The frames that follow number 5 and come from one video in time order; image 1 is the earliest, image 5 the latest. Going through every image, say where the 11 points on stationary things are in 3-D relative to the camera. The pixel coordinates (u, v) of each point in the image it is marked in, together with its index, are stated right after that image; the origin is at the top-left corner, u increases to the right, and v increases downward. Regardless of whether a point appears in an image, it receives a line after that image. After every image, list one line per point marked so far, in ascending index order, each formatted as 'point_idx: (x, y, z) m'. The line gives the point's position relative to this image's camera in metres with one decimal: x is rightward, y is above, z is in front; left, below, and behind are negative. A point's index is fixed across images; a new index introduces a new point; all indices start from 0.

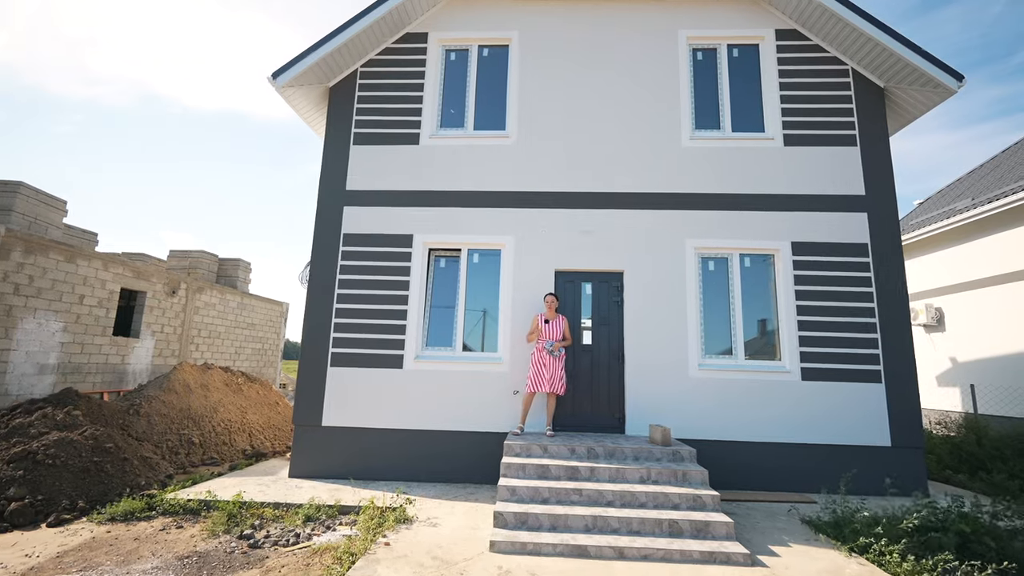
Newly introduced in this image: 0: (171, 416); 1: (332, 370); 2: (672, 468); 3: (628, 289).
0: (-5.4, -2.0, +7.3) m
1: (-2.5, -1.1, +6.5) m
2: (+1.6, -1.8, +4.8) m
3: (+1.6, 0.0, +6.4) m
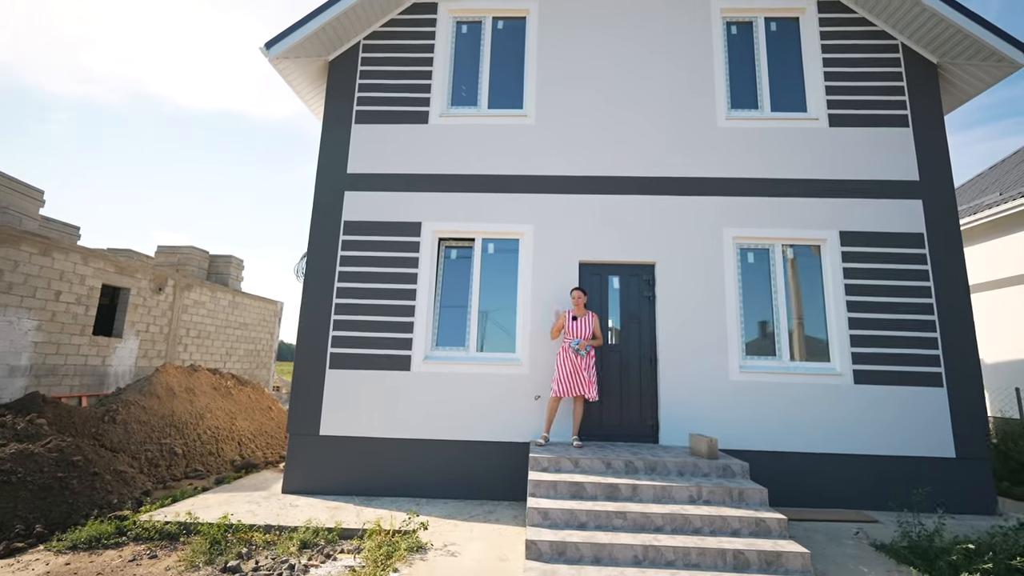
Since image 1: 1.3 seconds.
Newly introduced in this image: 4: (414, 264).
0: (-5.1, -1.9, +6.7) m
1: (-2.3, -1.1, +5.8) m
2: (+1.9, -1.8, +4.1) m
3: (+1.9, +0.1, +5.8) m
4: (-1.3, +0.3, +6.0) m
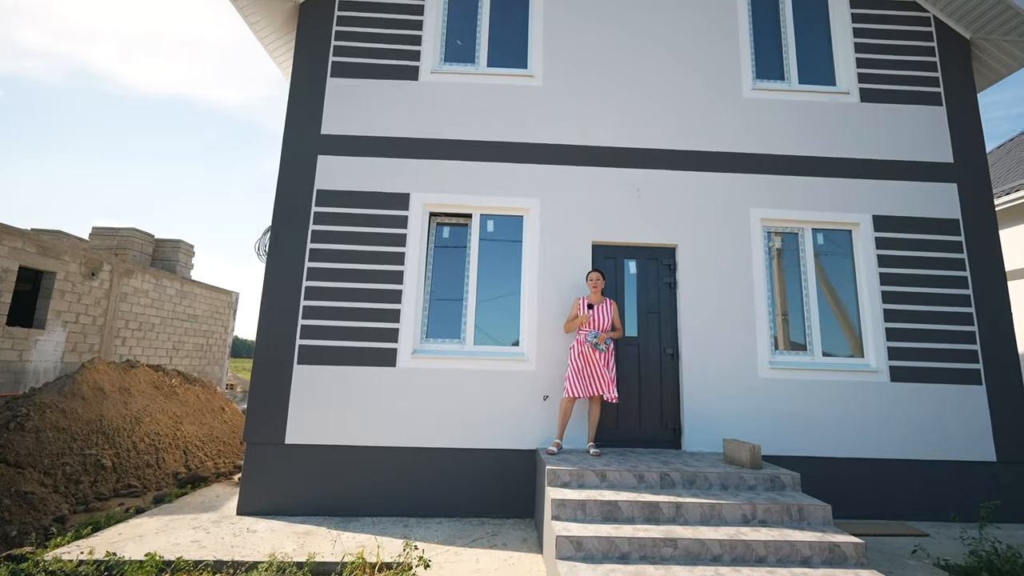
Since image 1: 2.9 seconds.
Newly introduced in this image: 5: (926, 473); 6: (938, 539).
0: (-5.2, -1.7, +5.5) m
1: (-2.2, -0.8, +4.9) m
2: (+2.0, -1.6, +3.5) m
3: (+1.9, +0.2, +5.2) m
4: (-1.2, +0.5, +5.1) m
5: (+4.3, -1.9, +4.9) m
6: (+3.8, -2.2, +4.1) m
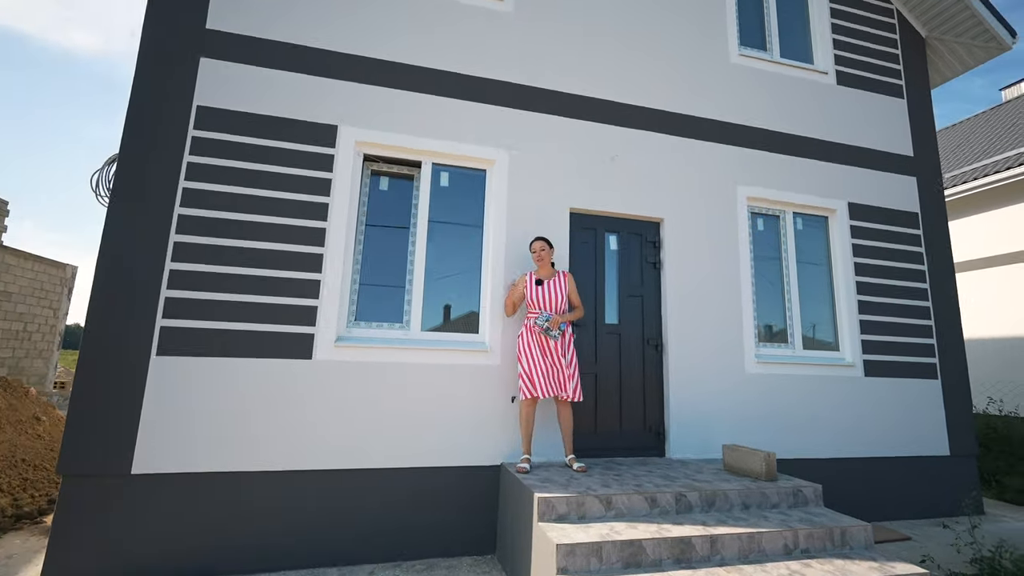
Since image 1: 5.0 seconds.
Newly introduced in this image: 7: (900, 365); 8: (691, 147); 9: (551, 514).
0: (-5.5, -1.2, +3.3) m
1: (-2.5, -0.5, +3.3) m
2: (+1.9, -1.5, +2.9) m
3: (+1.5, +0.4, +4.5) m
4: (-1.5, +0.8, +3.8) m
5: (+3.9, -1.8, +4.7) m
6: (+3.5, -2.1, +3.9) m
7: (+4.1, -0.8, +4.9) m
8: (+1.8, +1.4, +4.7) m
9: (+0.2, -1.3, +2.8) m
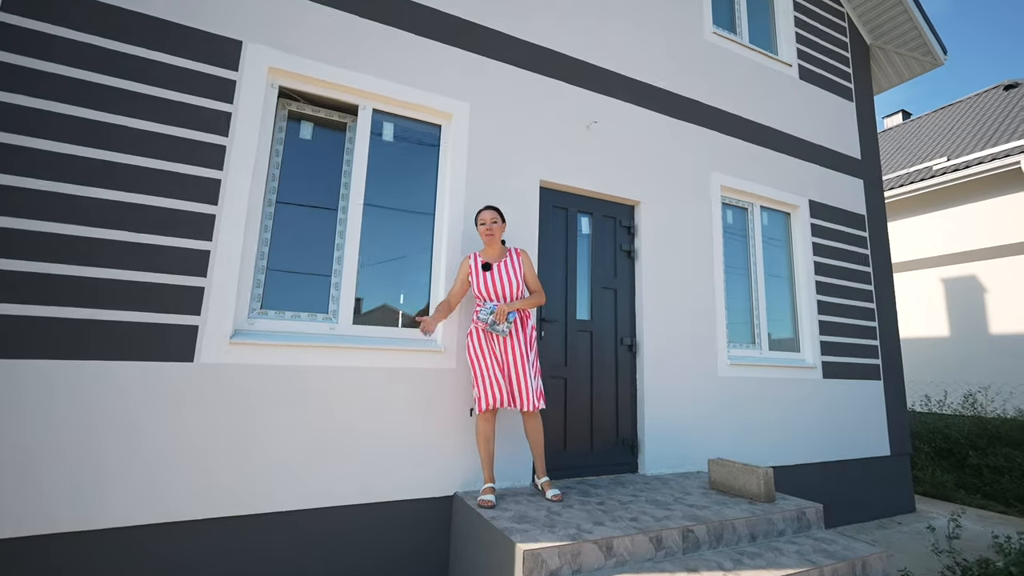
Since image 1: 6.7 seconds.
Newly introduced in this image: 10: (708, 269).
0: (-5.6, -1.0, +1.5) m
1: (-2.6, -0.4, +2.1) m
2: (+1.8, -1.4, +2.5) m
3: (+1.1, +0.5, +4.0) m
4: (-1.7, +0.9, +2.7) m
5: (+3.3, -1.8, +4.6) m
6: (+3.1, -2.1, +3.8) m
7: (+3.5, -0.8, +4.9) m
8: (+1.4, +1.5, +4.3) m
9: (+0.1, -1.3, +2.1) m
10: (+1.8, +0.2, +4.2) m
